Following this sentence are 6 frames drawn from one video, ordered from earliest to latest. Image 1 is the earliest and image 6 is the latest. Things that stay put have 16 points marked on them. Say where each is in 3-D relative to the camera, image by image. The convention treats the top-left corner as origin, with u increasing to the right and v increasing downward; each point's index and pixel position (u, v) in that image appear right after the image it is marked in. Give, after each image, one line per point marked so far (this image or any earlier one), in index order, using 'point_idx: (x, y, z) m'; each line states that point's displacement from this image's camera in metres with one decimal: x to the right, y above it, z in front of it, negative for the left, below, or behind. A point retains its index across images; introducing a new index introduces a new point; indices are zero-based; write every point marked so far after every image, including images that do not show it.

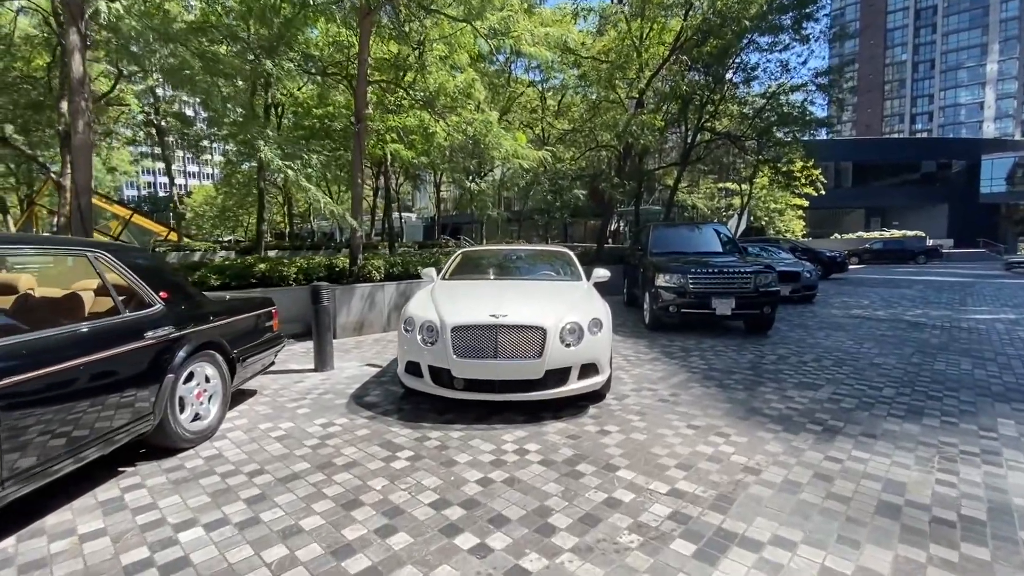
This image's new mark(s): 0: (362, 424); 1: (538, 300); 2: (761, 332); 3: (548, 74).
0: (-1.4, -1.3, +4.5) m
1: (+0.3, -0.1, +4.9) m
2: (+4.6, -0.8, +8.8) m
3: (+1.5, +8.7, +19.6) m
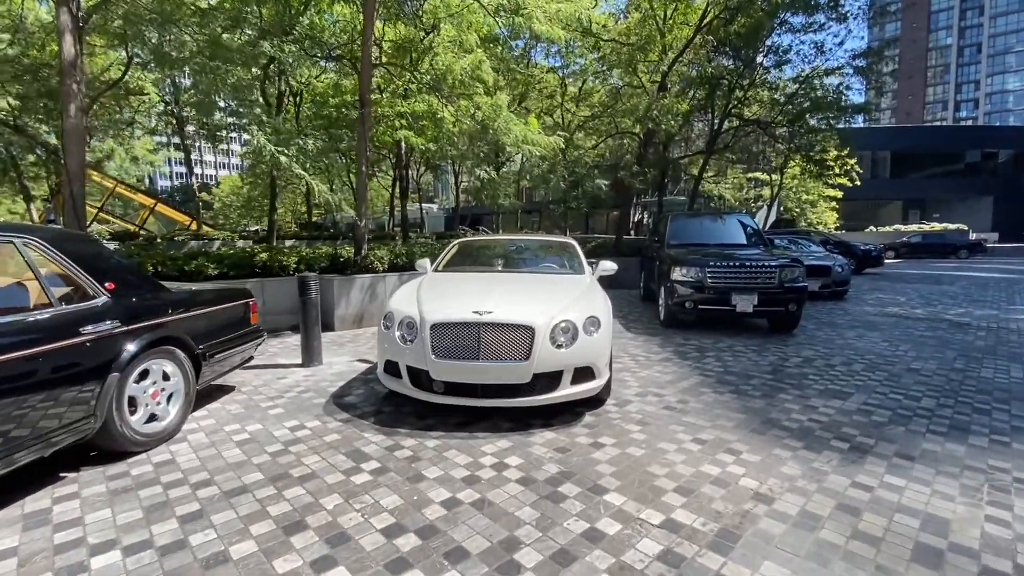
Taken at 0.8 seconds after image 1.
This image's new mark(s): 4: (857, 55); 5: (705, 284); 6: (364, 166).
0: (-1.5, -1.2, +4.1) m
1: (+0.2, -0.1, +4.5) m
2: (+4.7, -0.7, +8.2) m
3: (+2.2, +9.0, +18.9) m
4: (+11.5, +7.8, +16.0) m
5: (+3.1, +0.1, +7.8) m
6: (-3.3, +2.6, +10.4) m
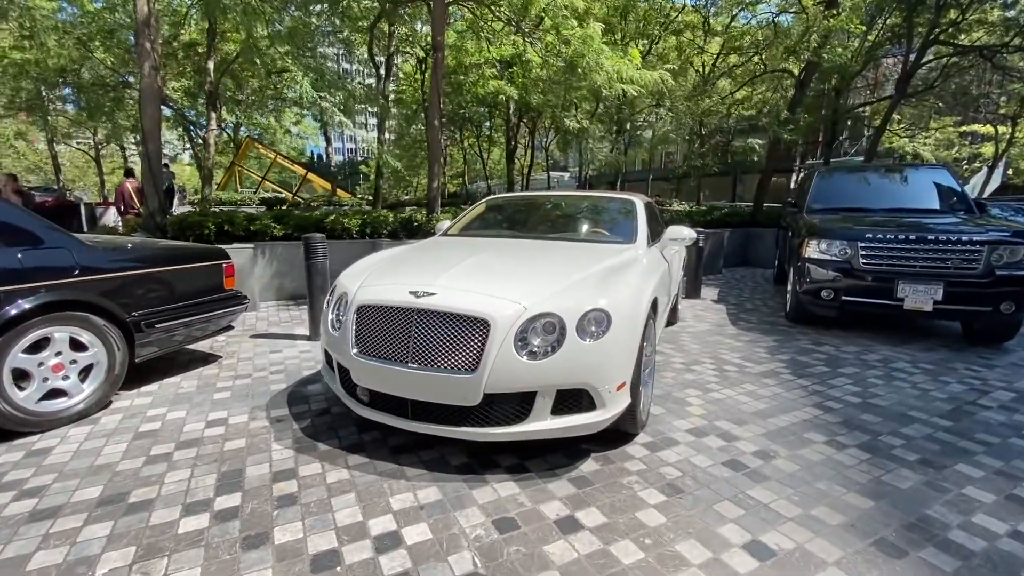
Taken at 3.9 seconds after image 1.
0: (-1.7, -0.9, +3.2) m
1: (0.0, +0.1, +3.0) m
2: (+5.4, -0.6, +5.4) m
3: (+6.4, +9.8, +15.7) m
4: (+14.4, +7.9, +10.4) m
5: (+3.8, +0.3, +5.4) m
6: (-1.5, +3.3, +9.5) m
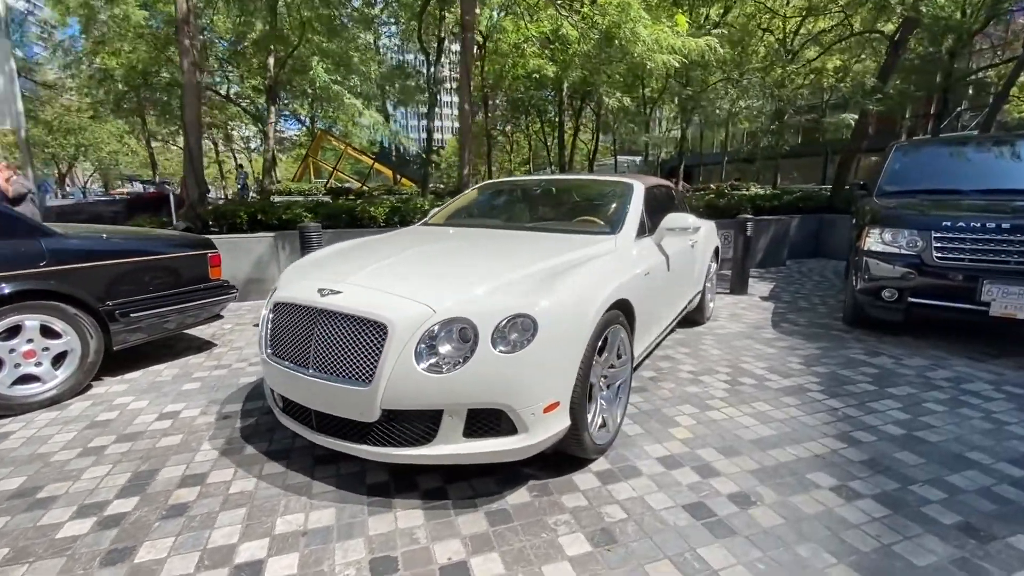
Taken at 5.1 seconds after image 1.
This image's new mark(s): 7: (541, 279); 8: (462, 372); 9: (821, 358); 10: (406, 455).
0: (-2.1, -0.9, +3.1) m
1: (-0.3, +0.1, +2.6) m
2: (+5.3, -0.6, +4.2) m
3: (+8.0, +10.0, +13.9) m
4: (+15.1, +7.8, +7.5) m
5: (+3.8, +0.3, +4.4) m
6: (-0.8, +3.5, +9.2) m
7: (+0.1, 0.0, +2.4) m
8: (-0.2, -0.4, +2.1) m
9: (+2.7, -0.6, +4.3) m
10: (-0.5, -0.8, +2.2) m
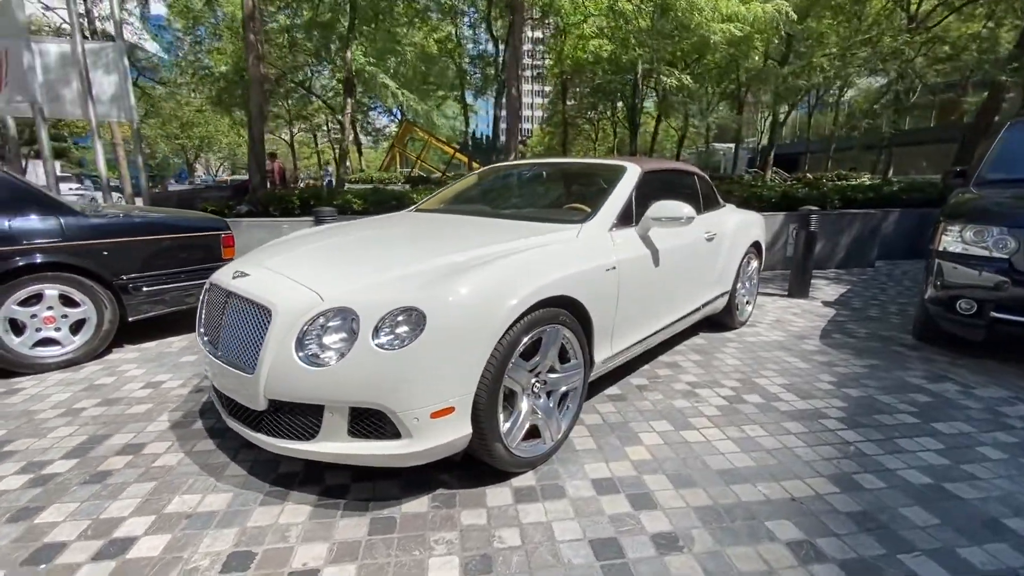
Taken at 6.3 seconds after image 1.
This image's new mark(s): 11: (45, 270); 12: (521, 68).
0: (-2.3, -0.7, +3.3) m
1: (-0.7, +0.2, +2.5) m
2: (+5.1, -0.8, +3.0) m
3: (+9.9, +9.8, +11.9) m
4: (+15.7, +7.2, +4.4) m
5: (+3.7, +0.2, +3.5) m
6: (+0.1, +3.7, +8.9) m
7: (-0.3, +0.1, +2.2) m
8: (-0.7, -0.3, +2.0) m
9: (+2.6, -0.7, +3.6) m
10: (-0.9, -0.7, +2.1) m
11: (-3.5, +0.1, +3.7) m
12: (+0.2, +3.9, +8.5) m
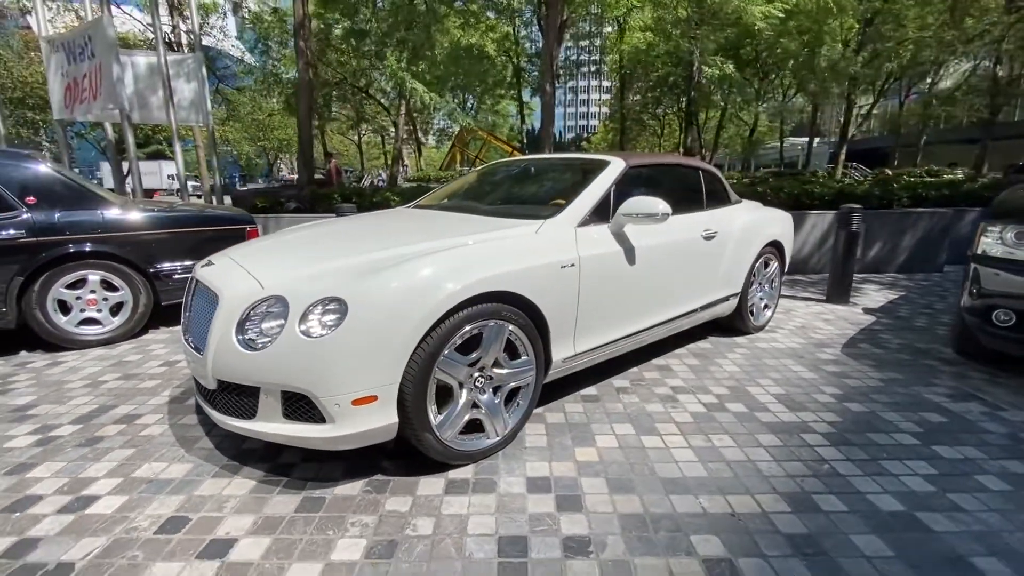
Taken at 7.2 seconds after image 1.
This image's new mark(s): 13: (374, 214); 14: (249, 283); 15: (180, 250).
0: (-2.5, -0.6, +3.6) m
1: (-1.0, +0.2, +2.6) m
2: (+4.8, -0.9, +2.4) m
3: (+11.0, +9.6, +10.5) m
4: (+15.7, +6.9, +2.3) m
5: (+3.5, +0.1, +3.0) m
6: (+0.8, +3.7, +8.9) m
7: (-0.6, +0.1, +2.2) m
8: (-1.0, -0.3, +2.1) m
9: (+2.4, -0.7, +3.3) m
10: (-1.3, -0.6, +2.3) m
11: (-3.6, +0.3, +4.1) m
12: (+0.8, +3.9, +8.4) m
13: (-1.0, +0.6, +3.6) m
14: (-1.2, 0.0, +2.2) m
15: (-3.1, +0.4, +4.6) m
